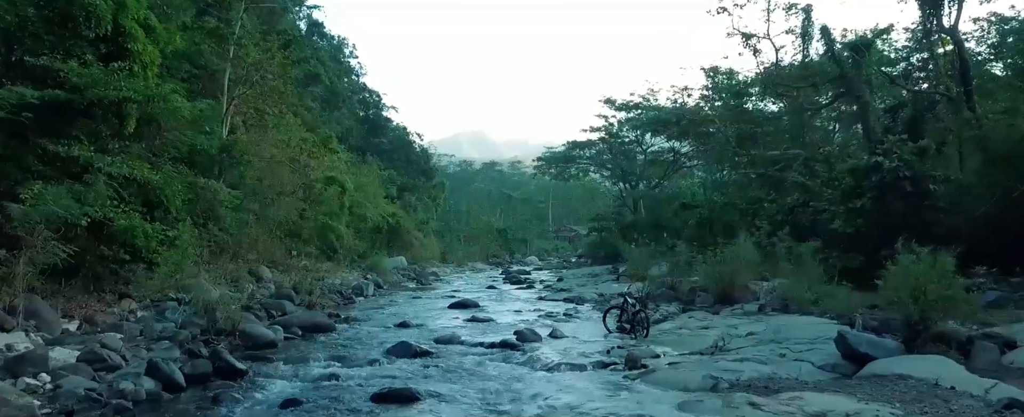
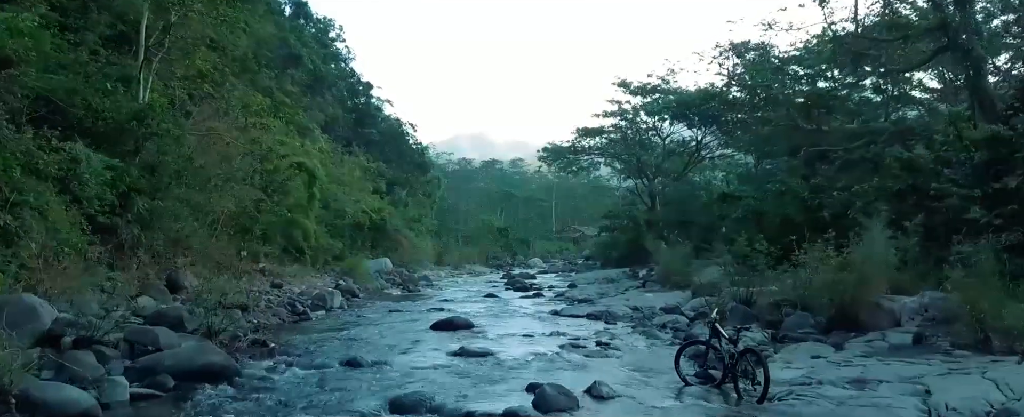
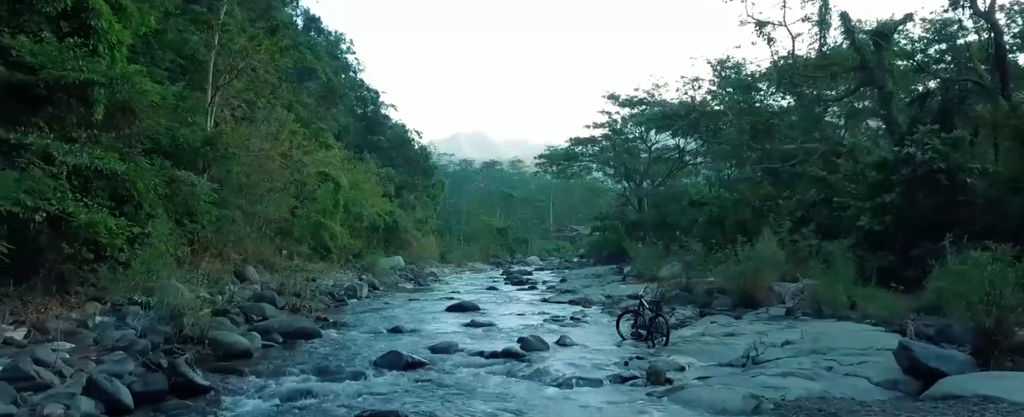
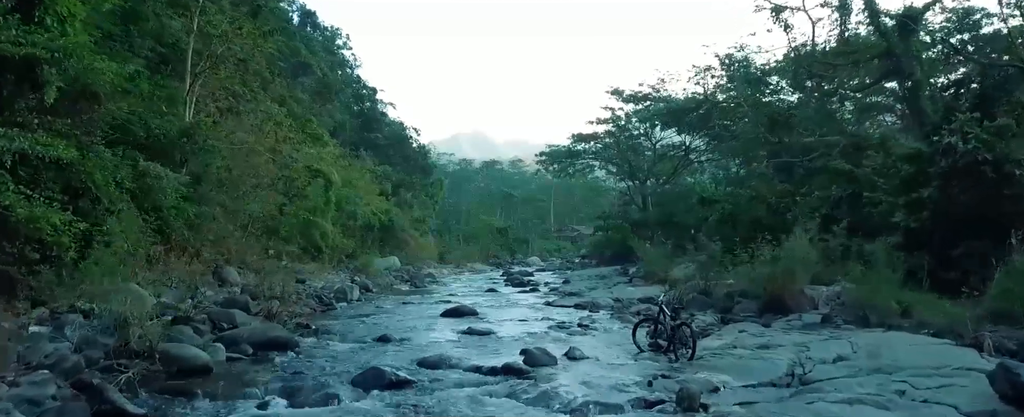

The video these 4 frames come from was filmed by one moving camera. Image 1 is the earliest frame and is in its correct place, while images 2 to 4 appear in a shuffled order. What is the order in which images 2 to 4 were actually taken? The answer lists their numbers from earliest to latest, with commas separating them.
3, 4, 2
